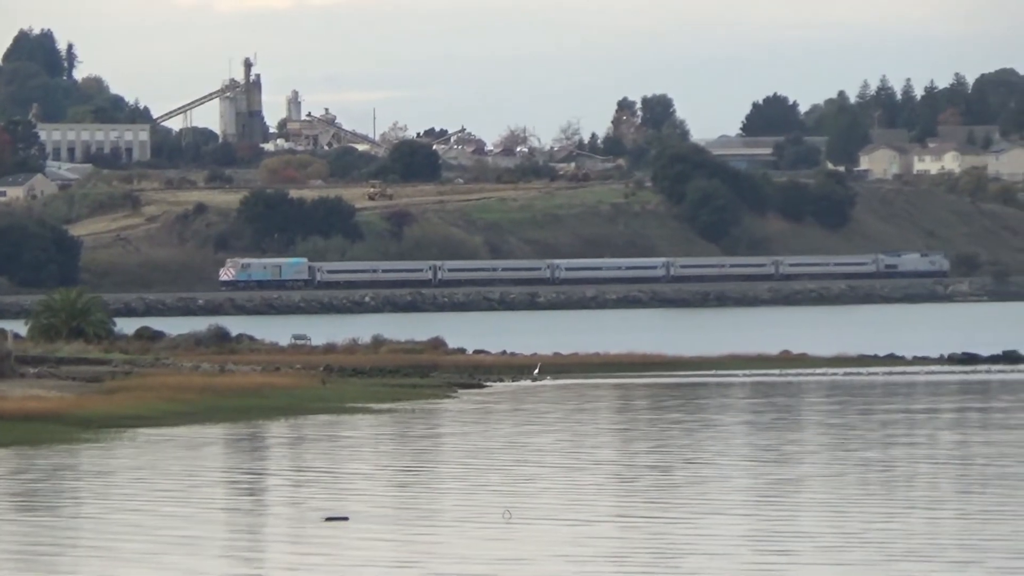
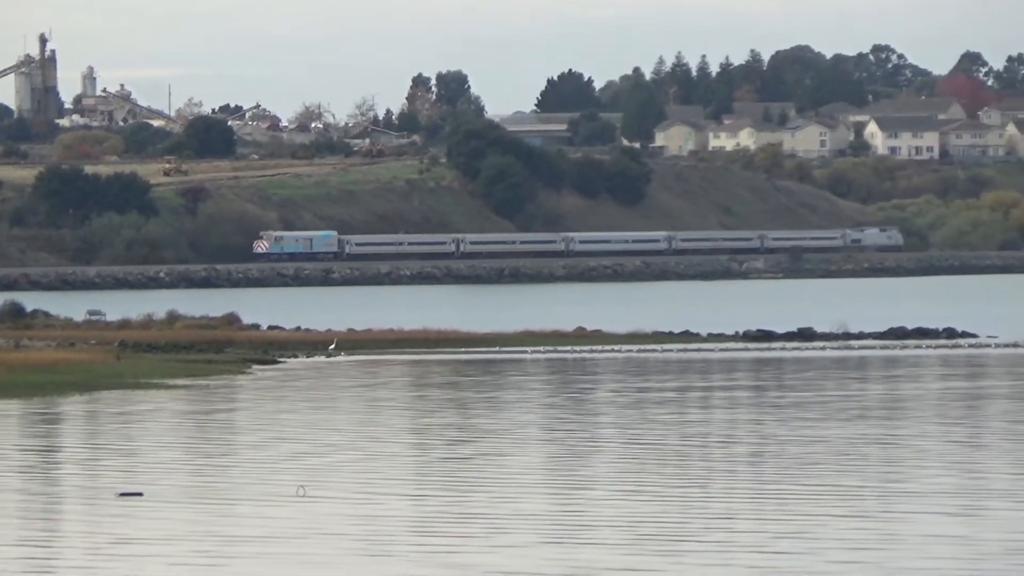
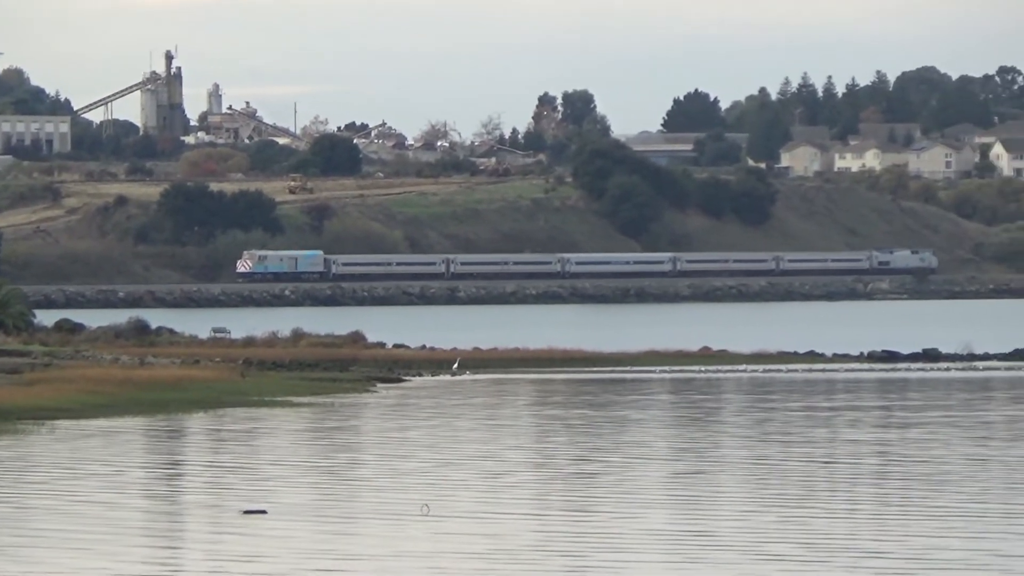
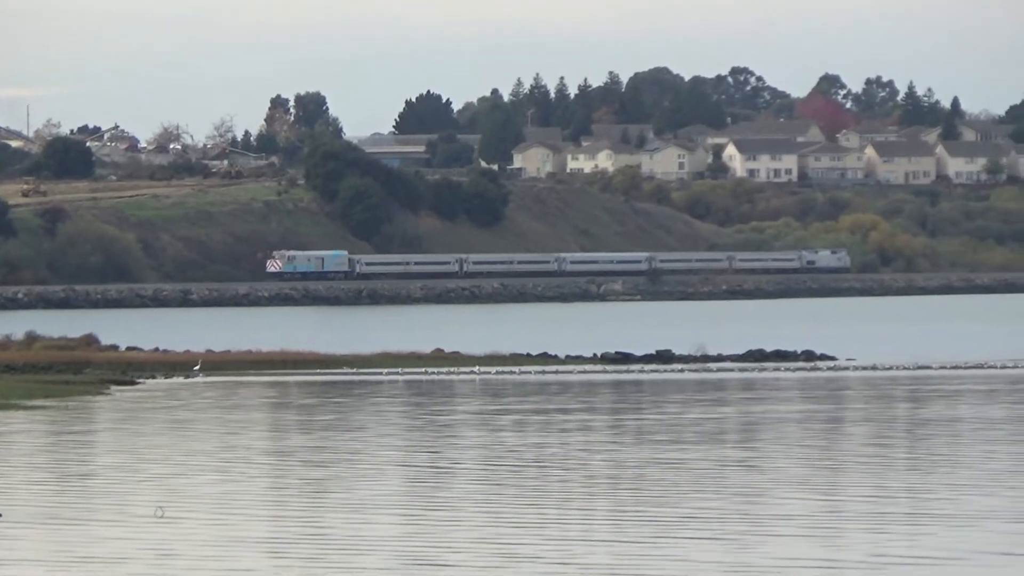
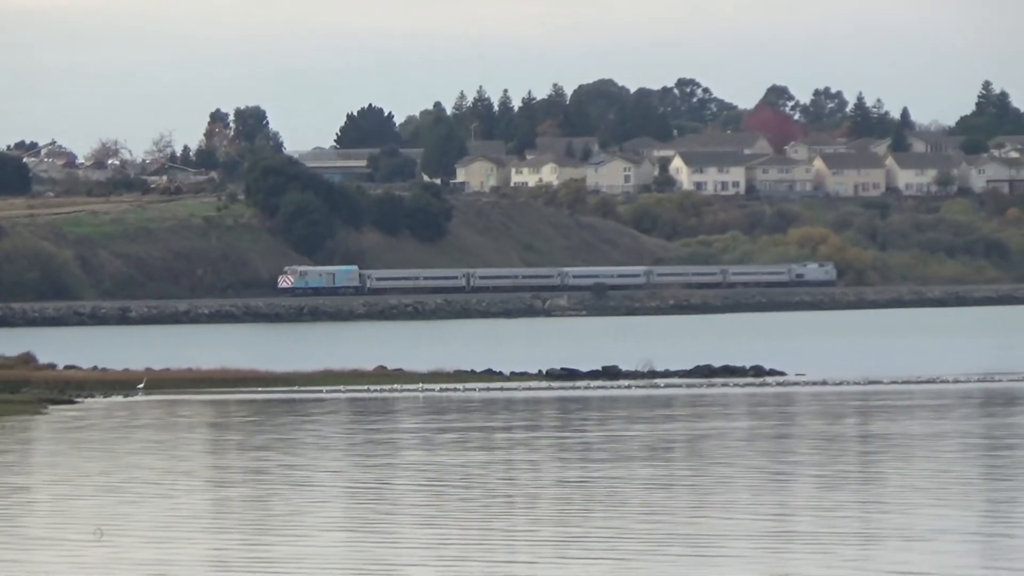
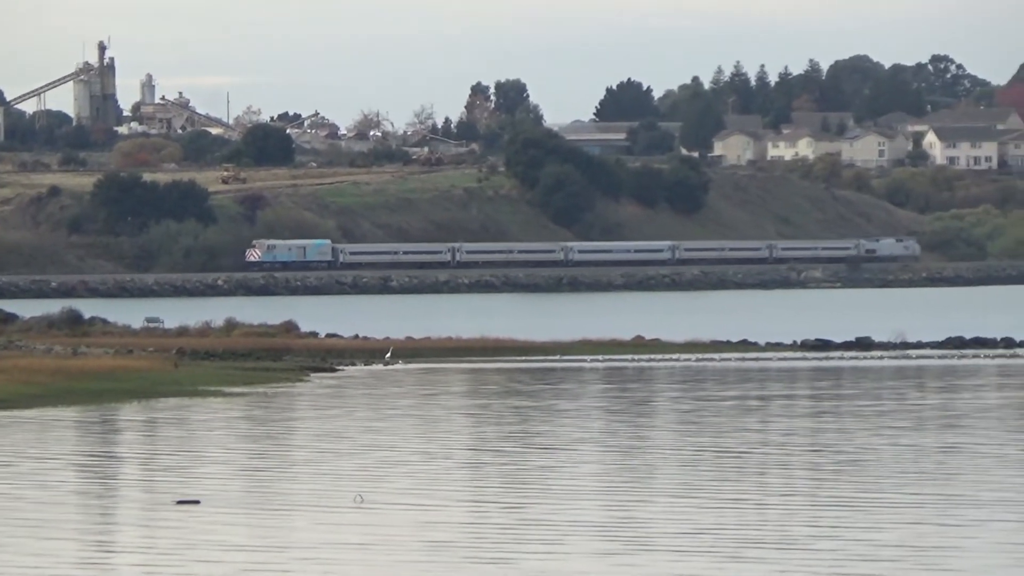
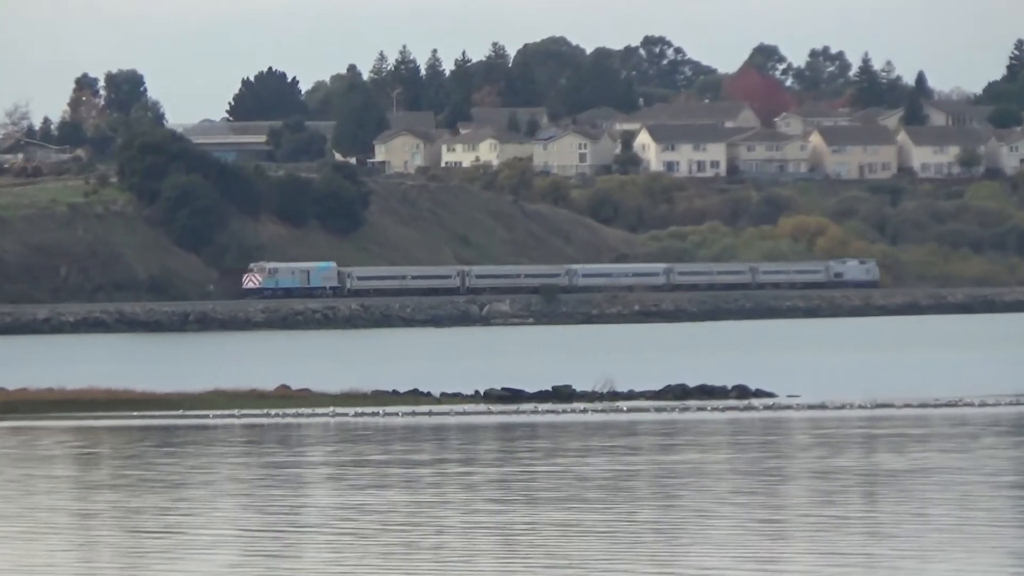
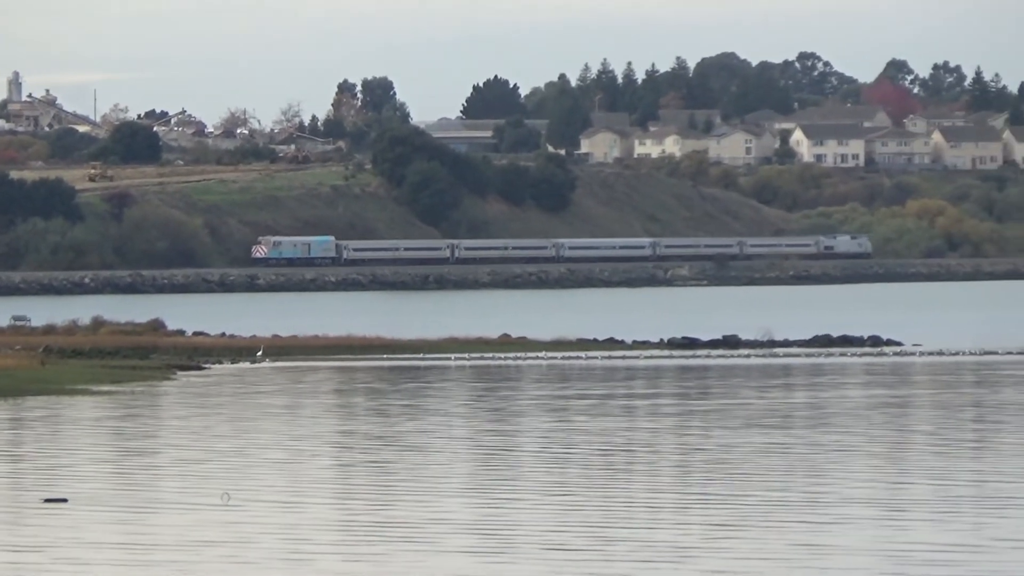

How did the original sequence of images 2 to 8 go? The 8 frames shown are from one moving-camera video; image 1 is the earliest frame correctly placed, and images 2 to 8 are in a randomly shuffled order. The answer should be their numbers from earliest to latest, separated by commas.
3, 6, 2, 8, 4, 5, 7
